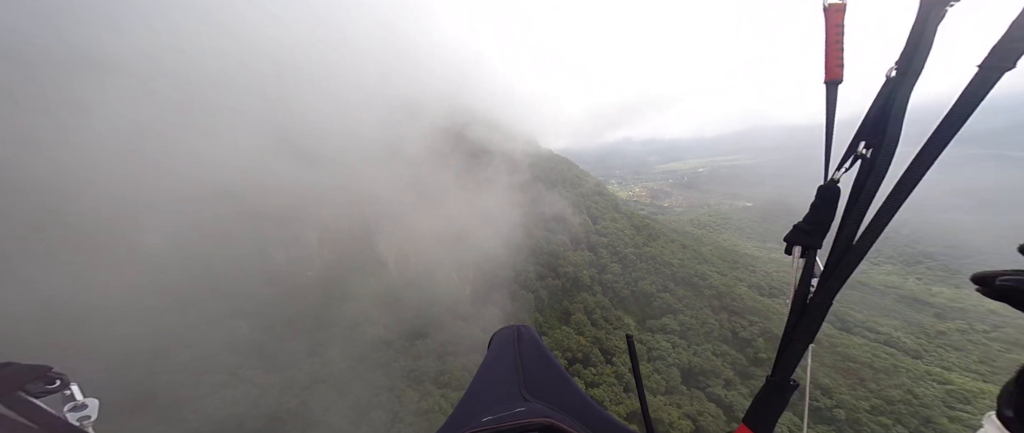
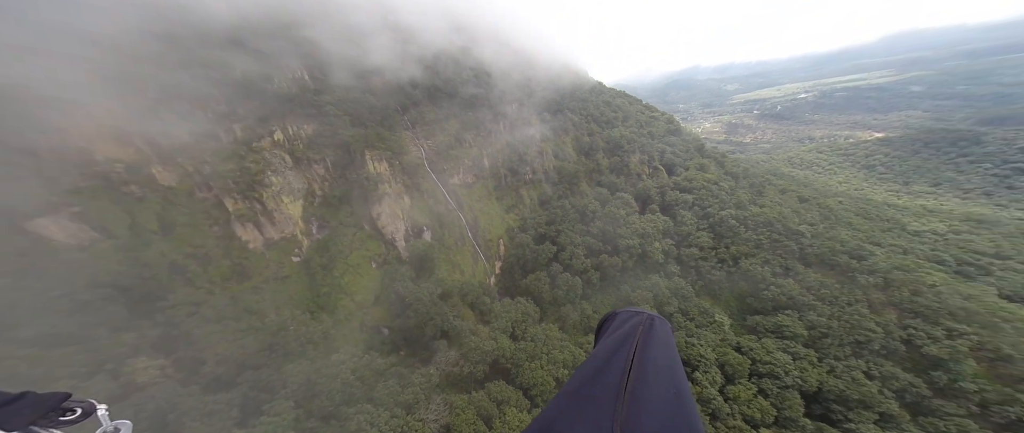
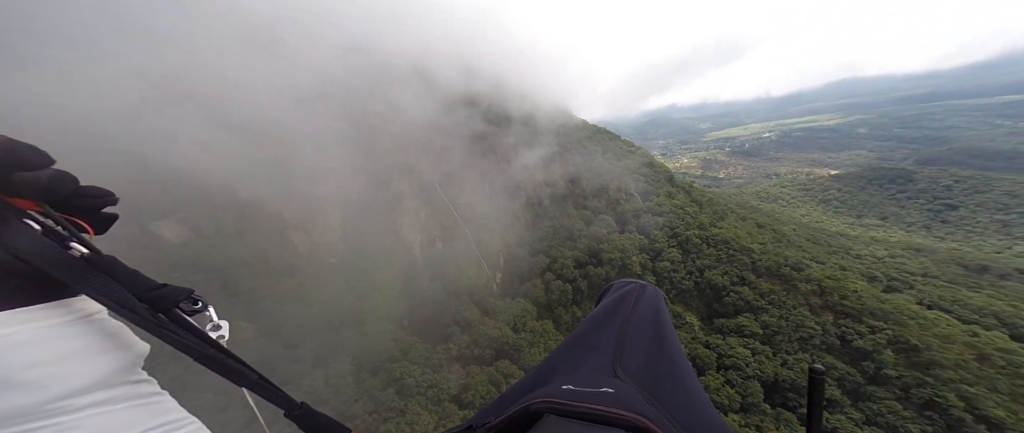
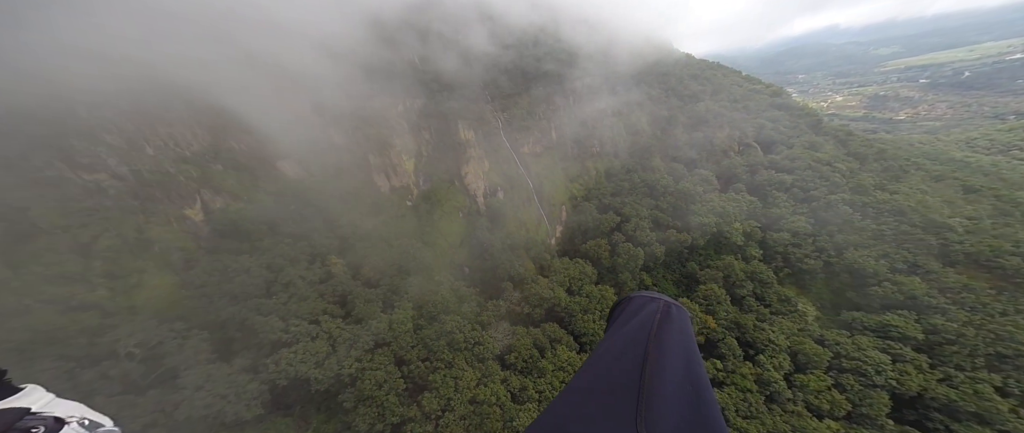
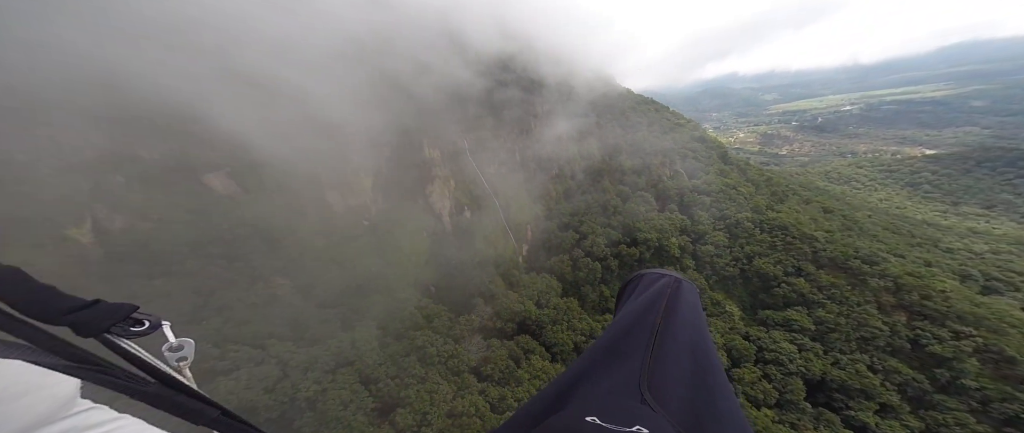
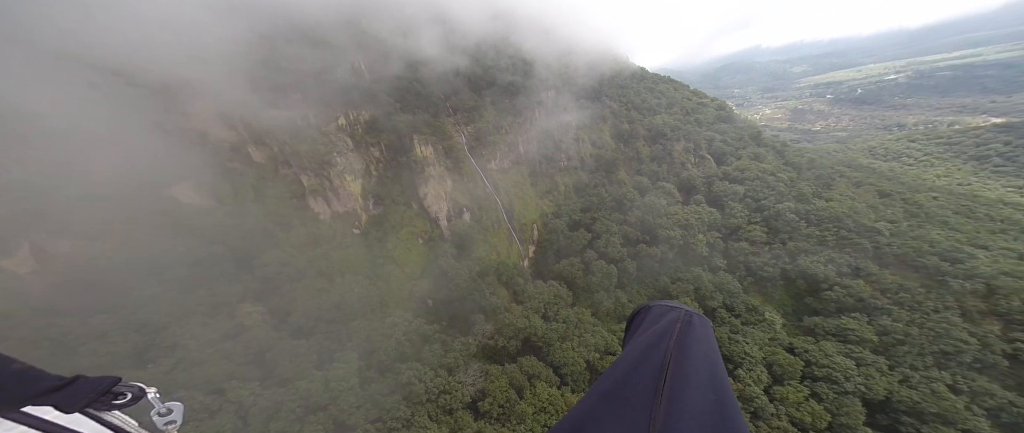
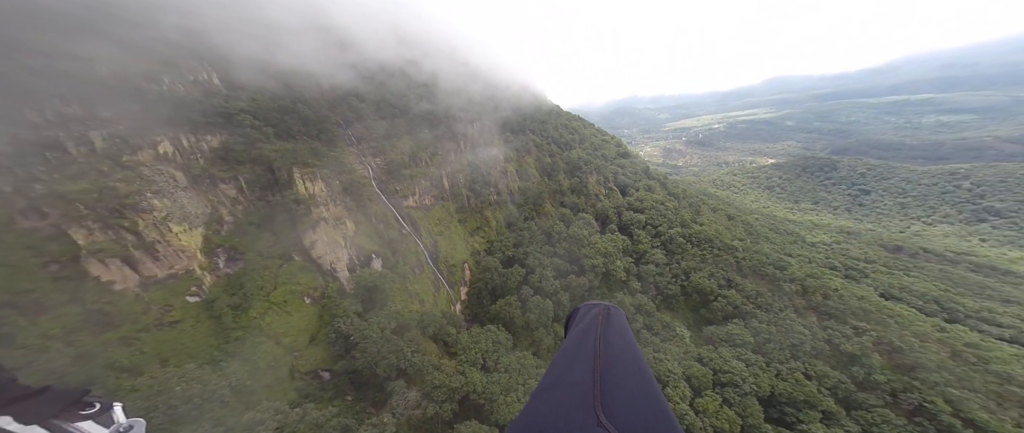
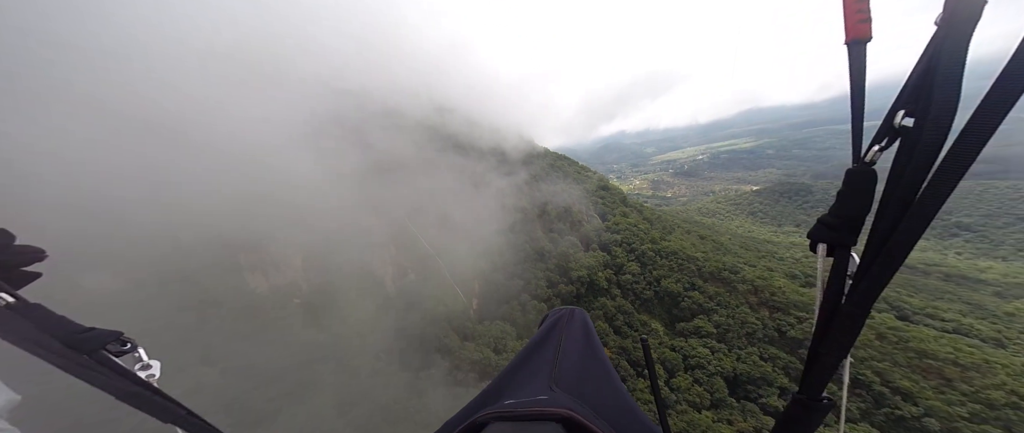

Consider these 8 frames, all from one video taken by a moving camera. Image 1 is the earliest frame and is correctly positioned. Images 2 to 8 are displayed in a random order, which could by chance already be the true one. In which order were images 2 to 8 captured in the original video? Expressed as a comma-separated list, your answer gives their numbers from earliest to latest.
8, 3, 5, 4, 6, 2, 7
